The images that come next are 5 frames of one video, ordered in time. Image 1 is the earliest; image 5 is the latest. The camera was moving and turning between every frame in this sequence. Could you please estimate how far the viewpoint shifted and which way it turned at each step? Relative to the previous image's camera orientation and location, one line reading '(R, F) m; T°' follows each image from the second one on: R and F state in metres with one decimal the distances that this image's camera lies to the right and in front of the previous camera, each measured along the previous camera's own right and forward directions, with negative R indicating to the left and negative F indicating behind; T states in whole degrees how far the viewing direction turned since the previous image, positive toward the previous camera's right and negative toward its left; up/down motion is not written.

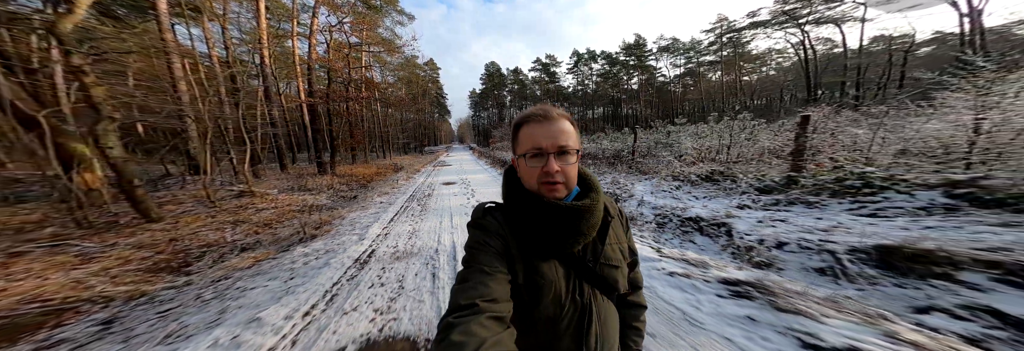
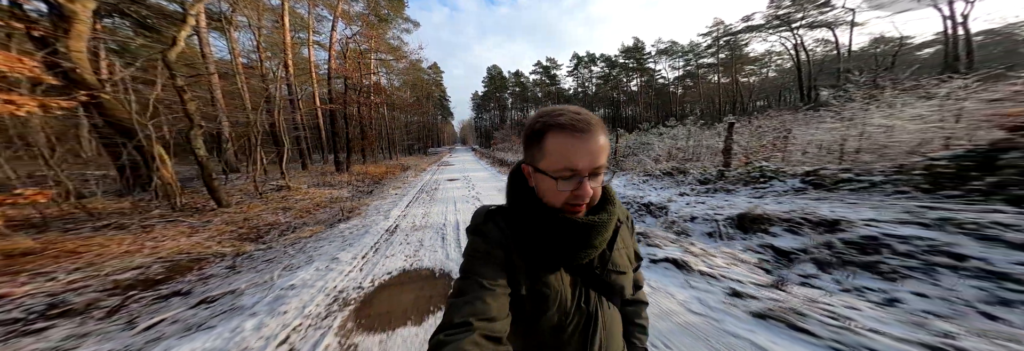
(+0.4, -1.4) m; -1°
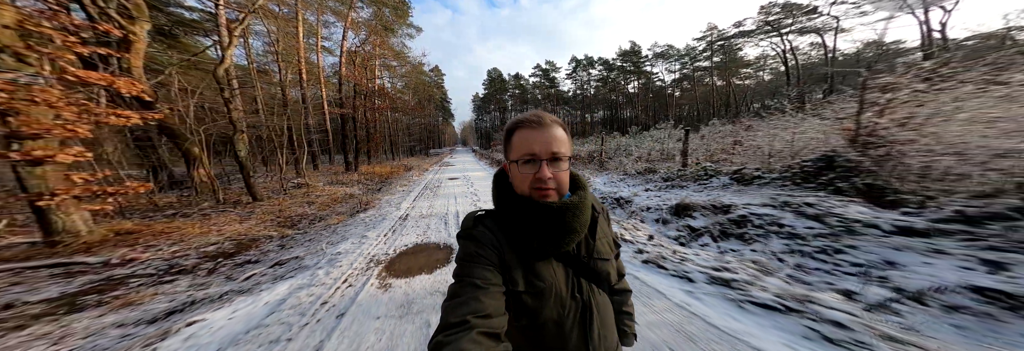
(+0.3, -1.2) m; 0°
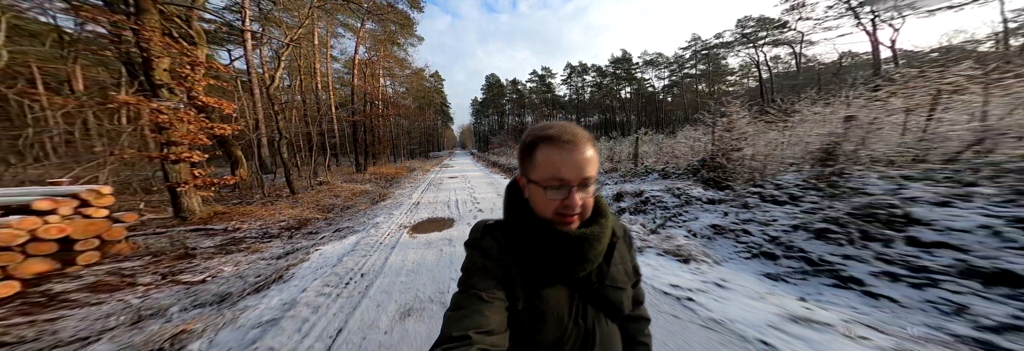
(+0.4, -2.0) m; 0°
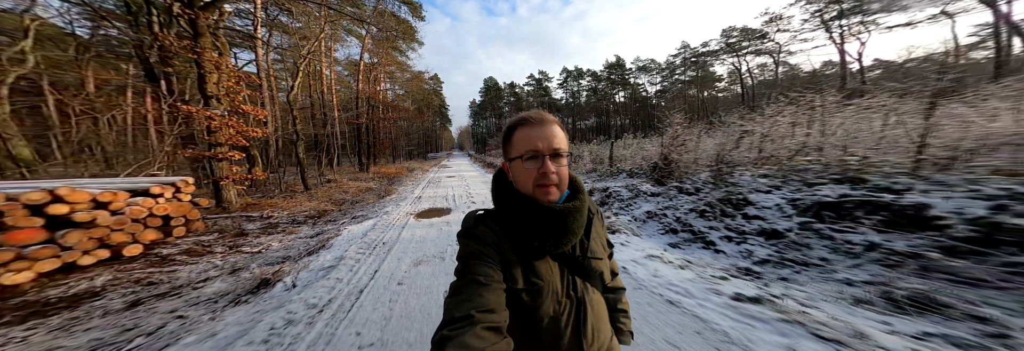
(+0.3, -1.3) m; +1°
